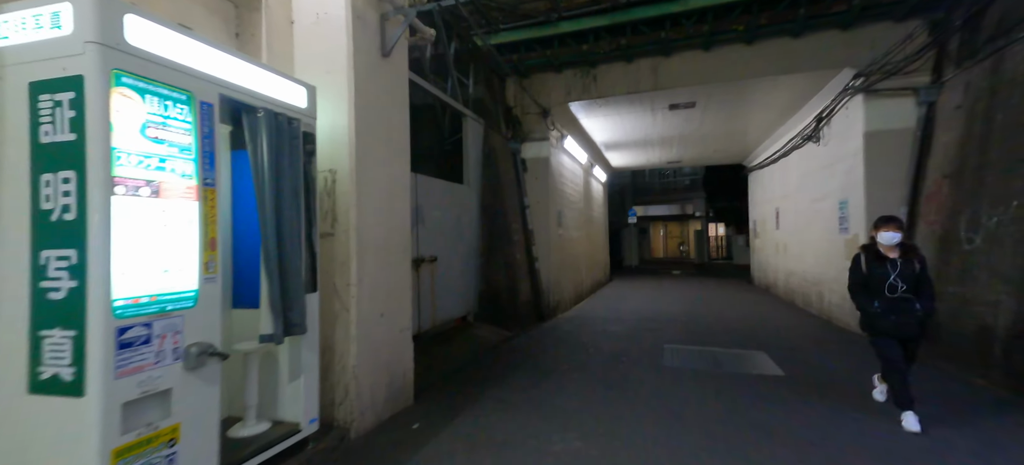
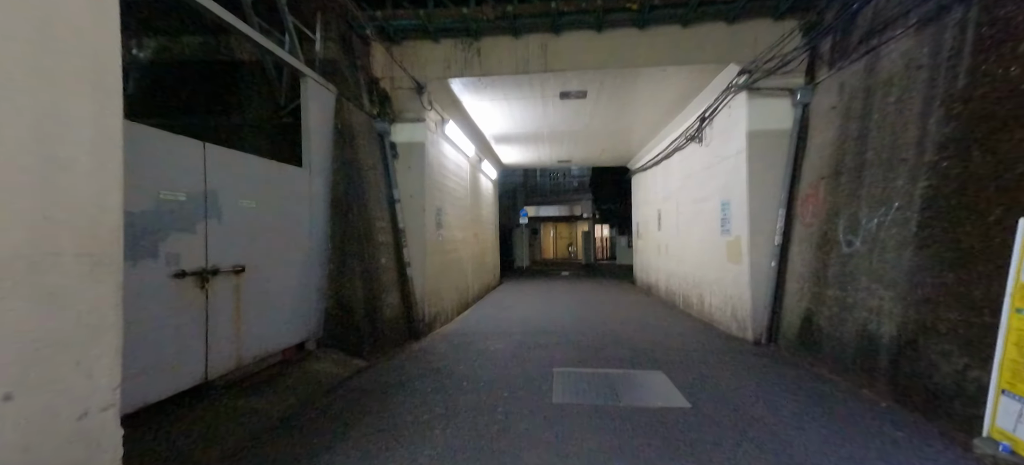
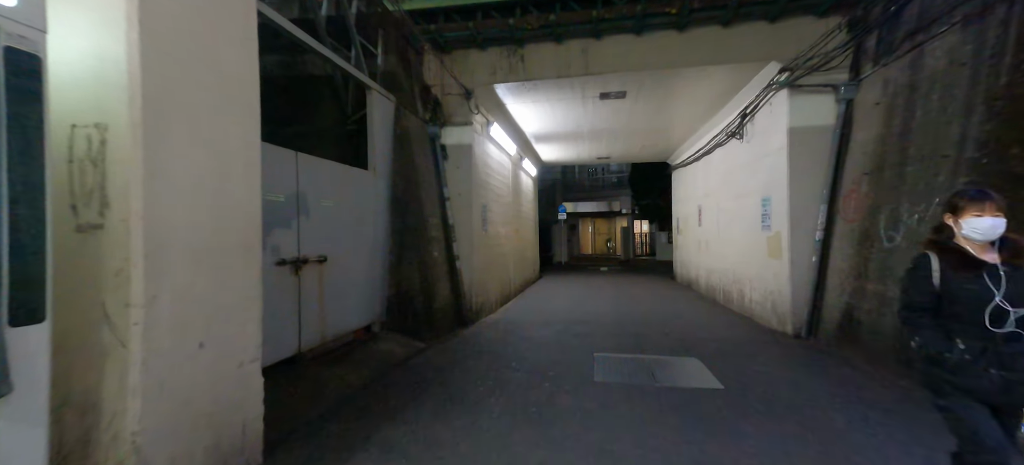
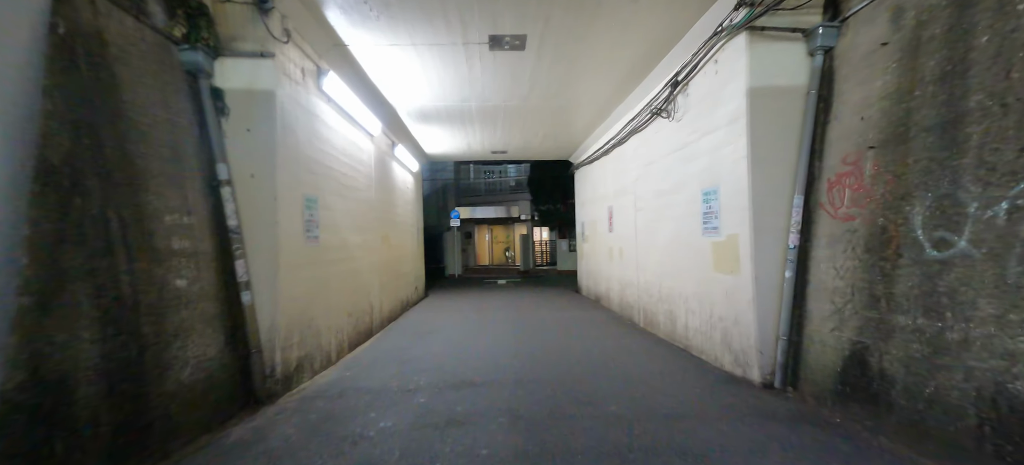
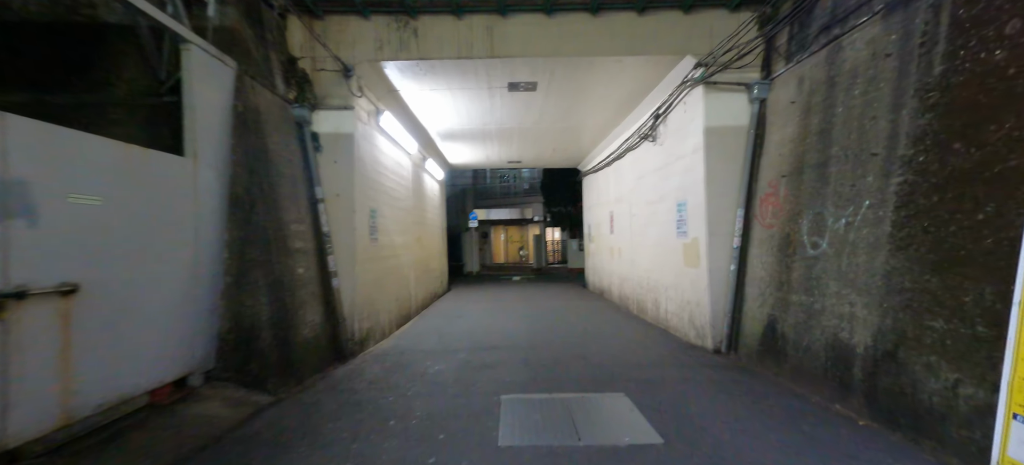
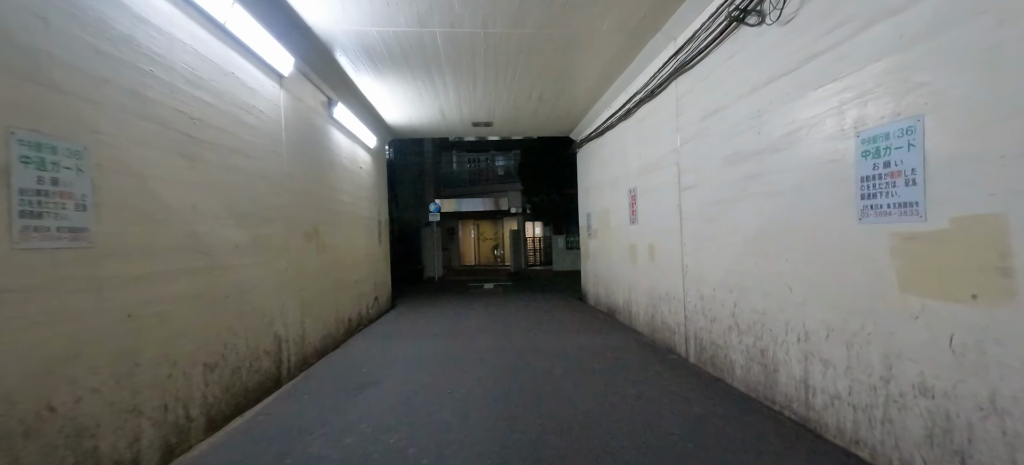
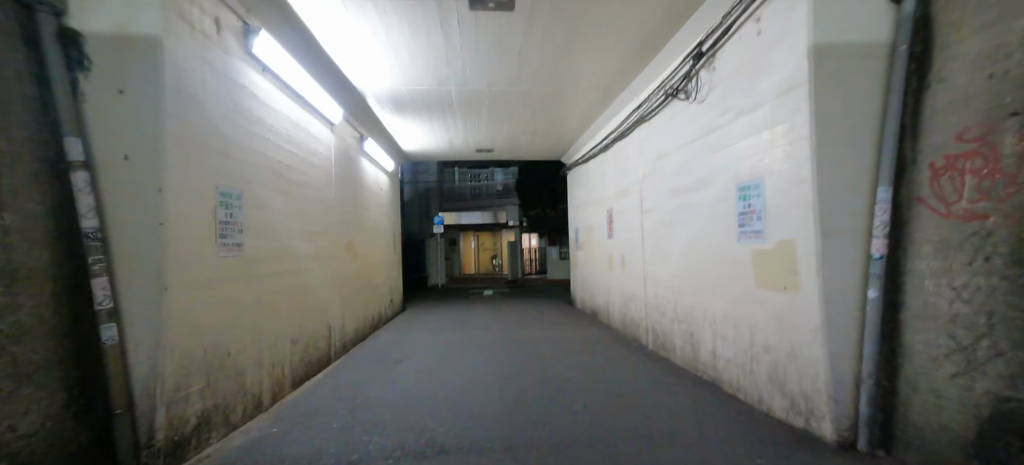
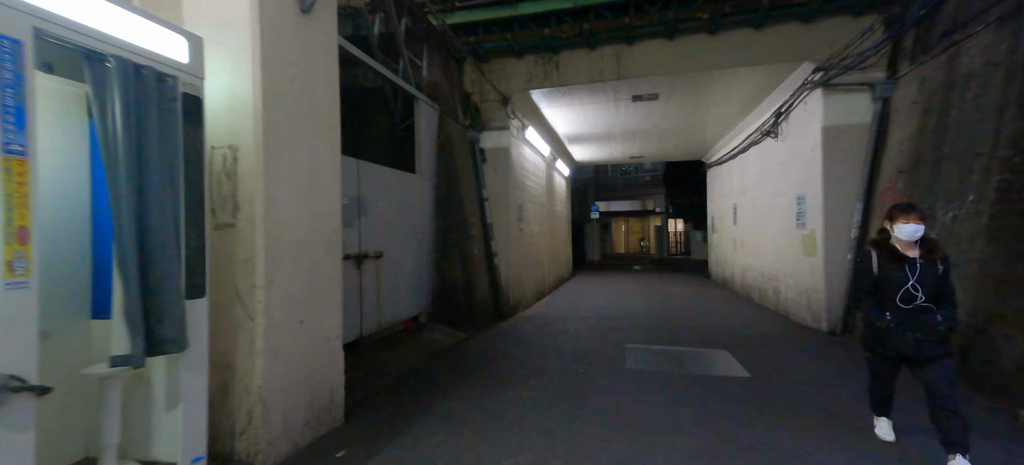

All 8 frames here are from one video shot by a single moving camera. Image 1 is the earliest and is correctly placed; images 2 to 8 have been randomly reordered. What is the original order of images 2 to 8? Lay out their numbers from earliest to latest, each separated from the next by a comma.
8, 3, 2, 5, 4, 7, 6
